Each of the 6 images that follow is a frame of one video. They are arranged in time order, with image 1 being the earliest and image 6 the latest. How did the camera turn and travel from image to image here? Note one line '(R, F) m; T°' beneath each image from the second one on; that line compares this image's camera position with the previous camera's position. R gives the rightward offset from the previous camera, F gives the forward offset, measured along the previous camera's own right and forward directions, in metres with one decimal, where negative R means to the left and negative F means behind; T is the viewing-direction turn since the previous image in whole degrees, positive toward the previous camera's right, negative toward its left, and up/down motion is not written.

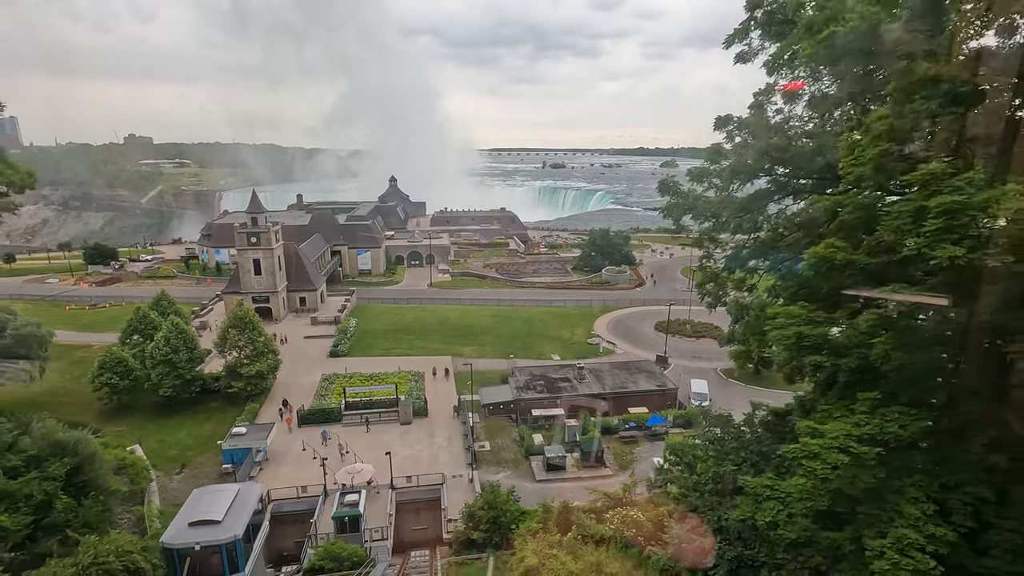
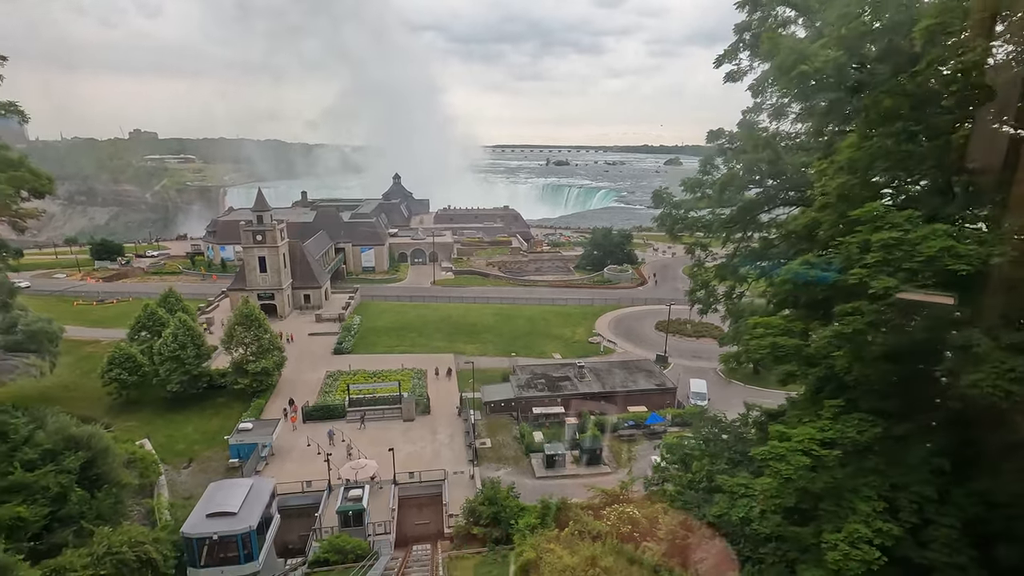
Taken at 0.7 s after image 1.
(+0.1, -0.4) m; 0°
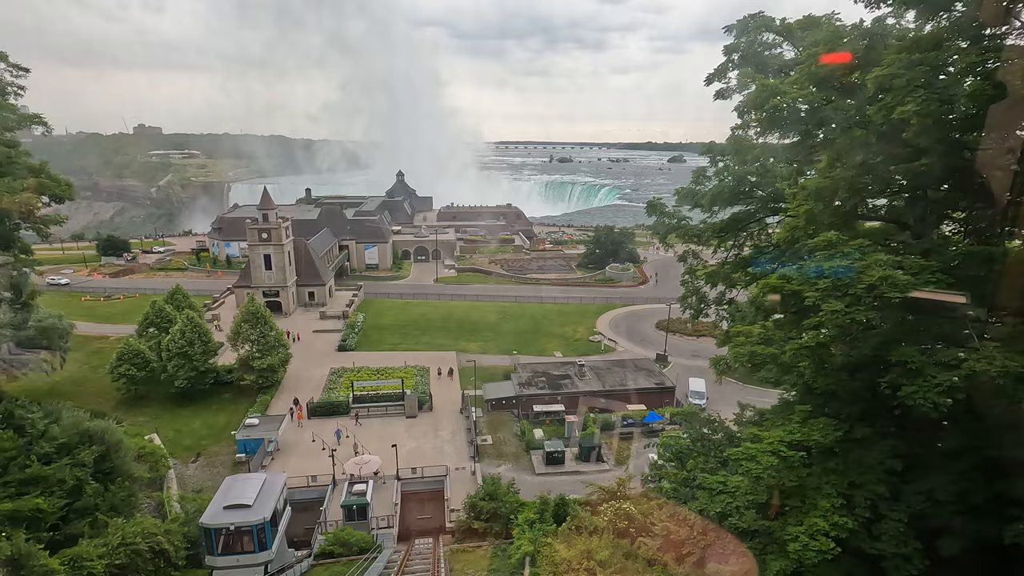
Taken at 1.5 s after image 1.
(0.0, -0.5) m; 0°
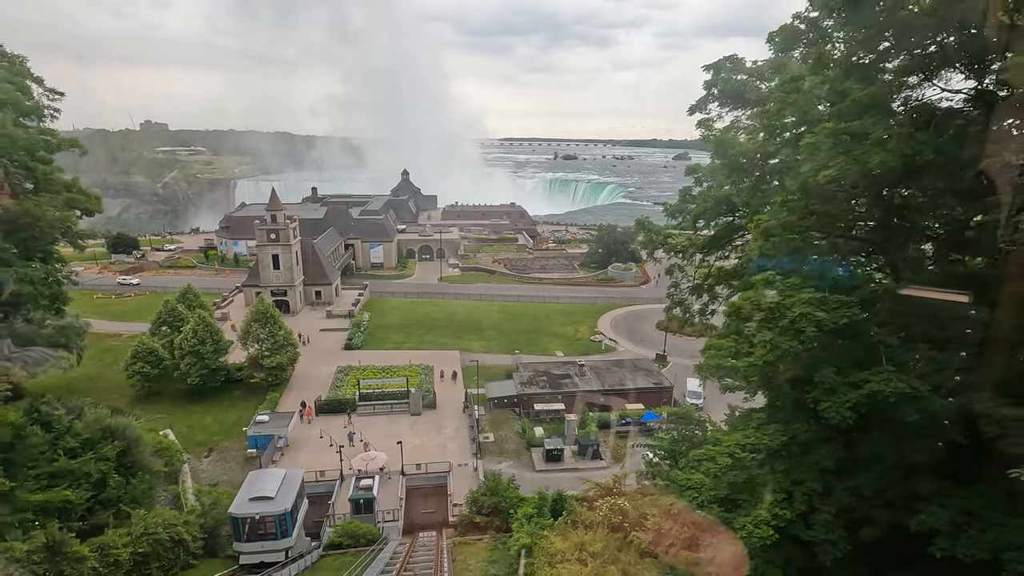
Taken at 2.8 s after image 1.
(+0.1, -0.8) m; 0°
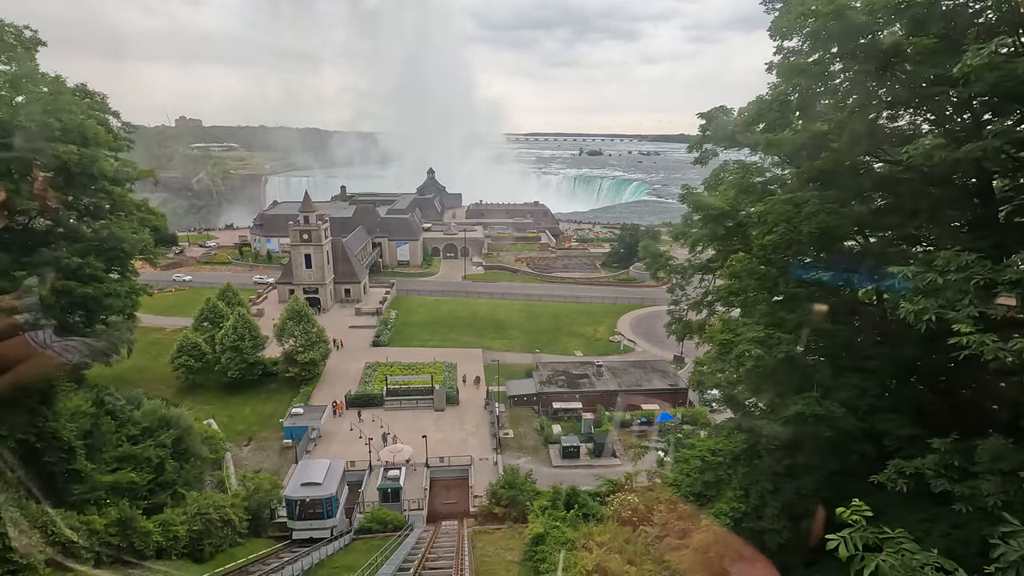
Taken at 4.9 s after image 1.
(+0.1, -1.3) m; -2°
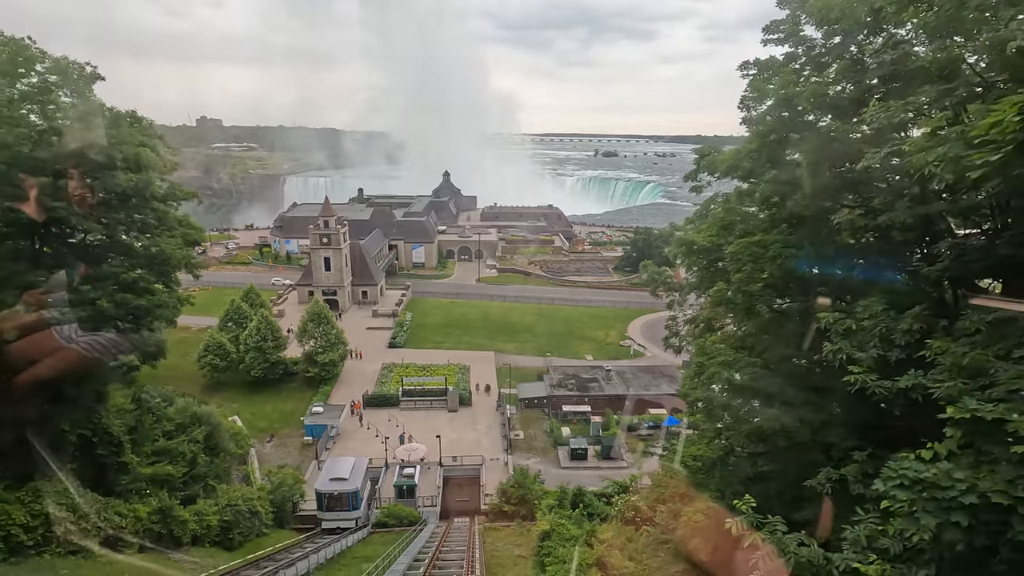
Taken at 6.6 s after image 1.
(+0.1, -1.1) m; -1°
